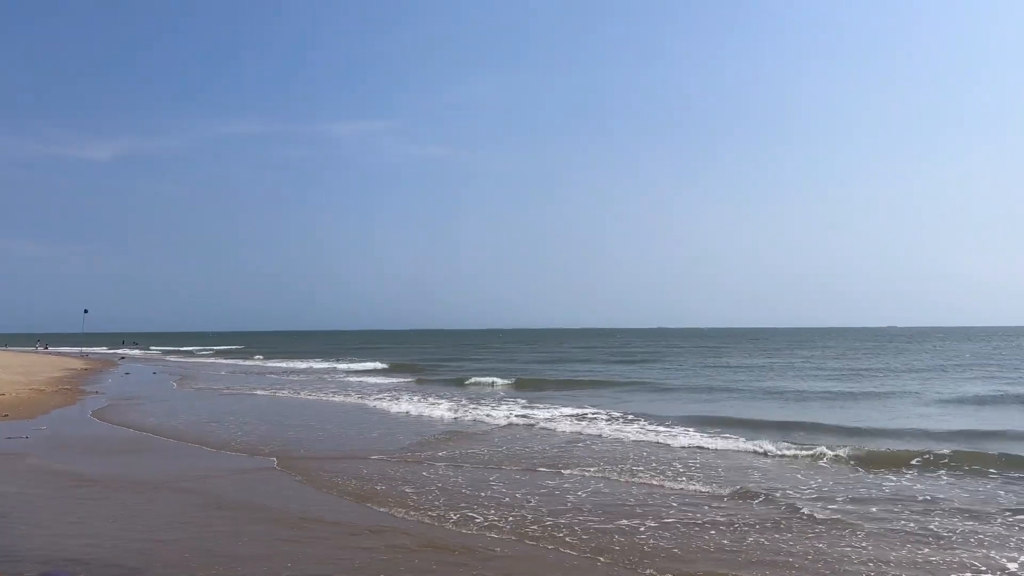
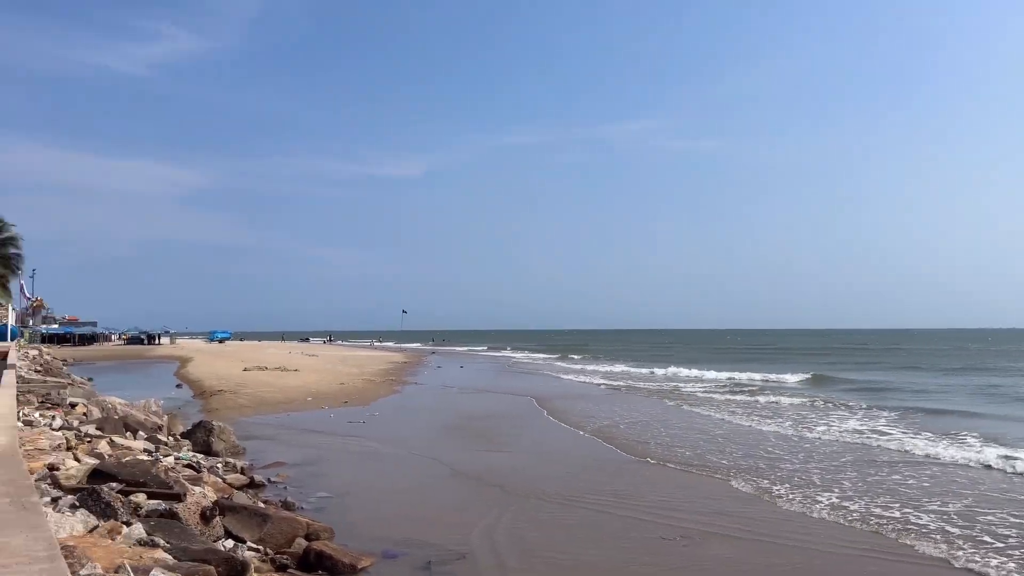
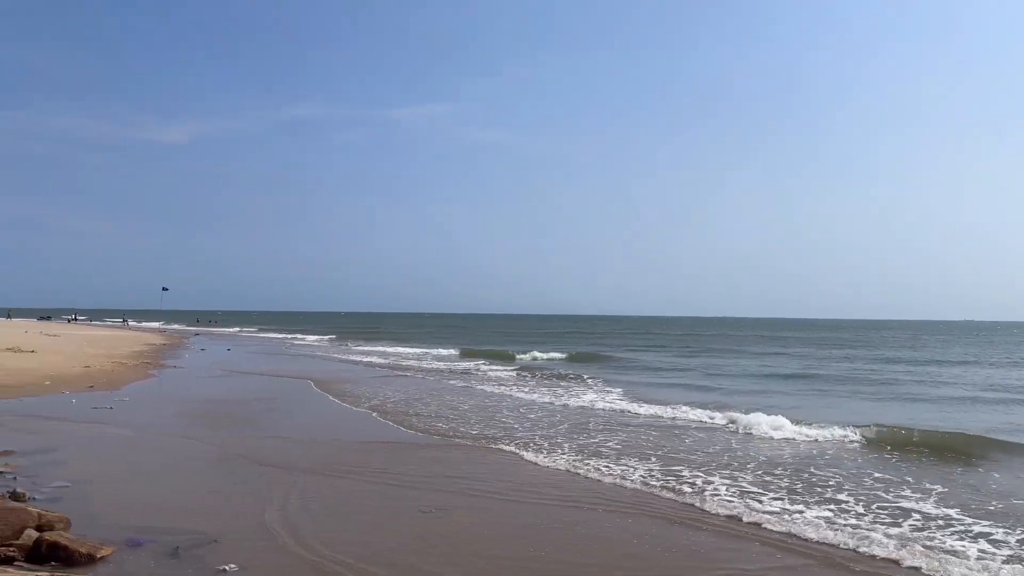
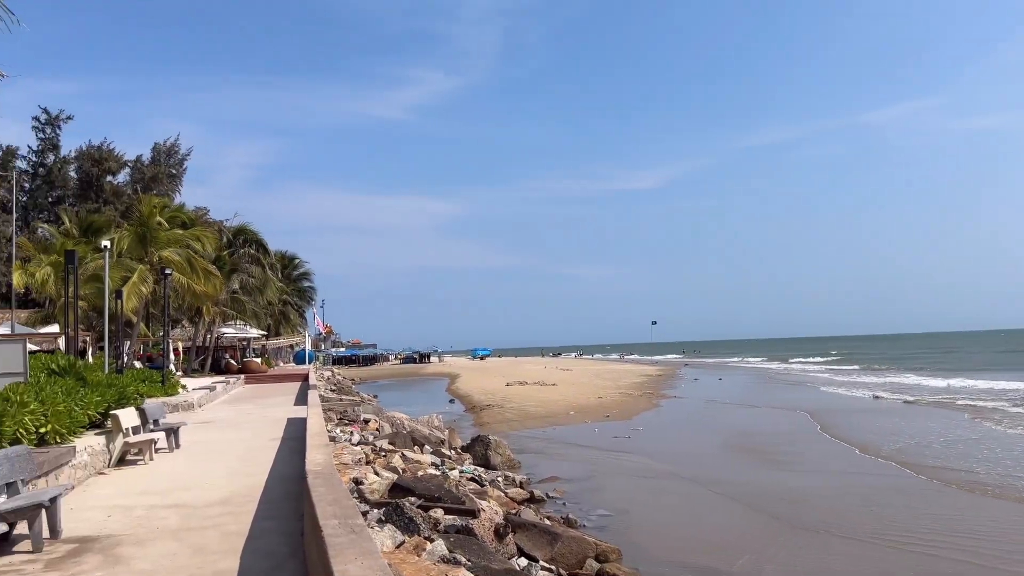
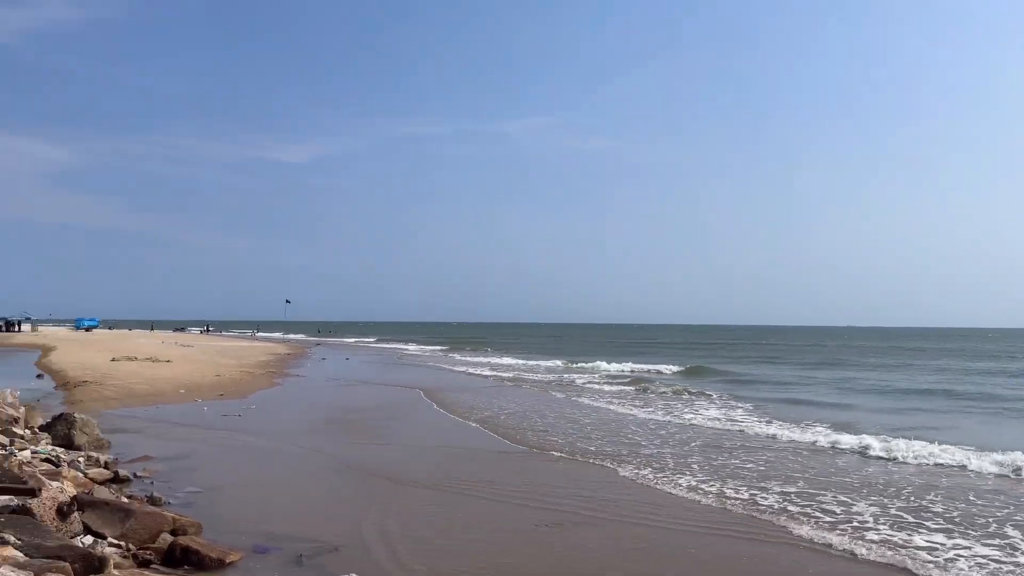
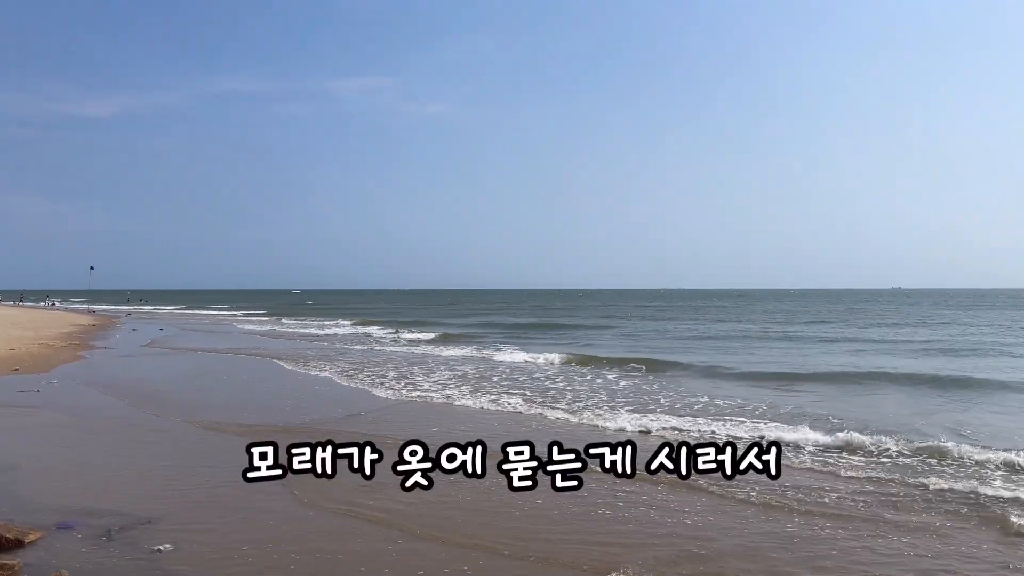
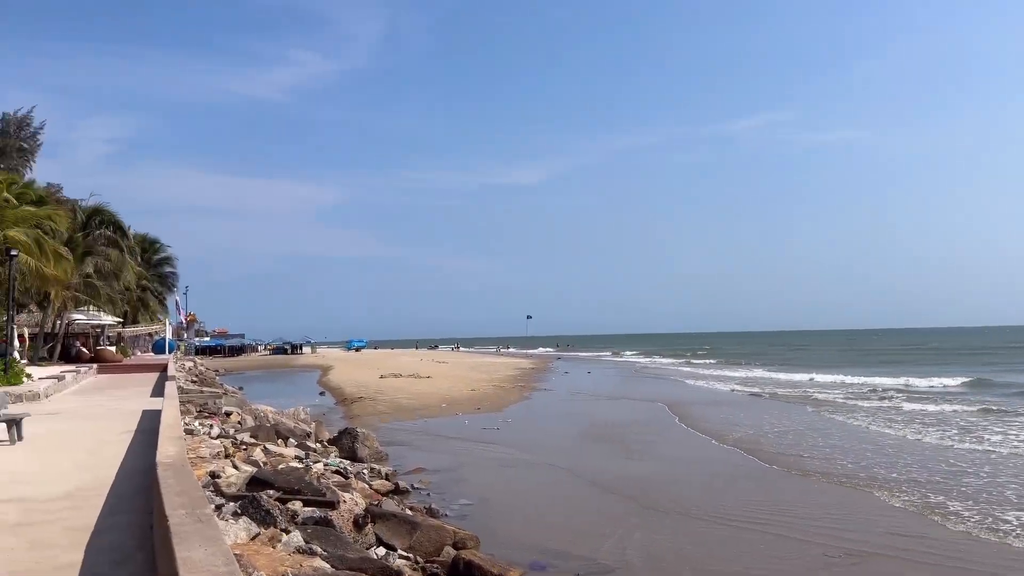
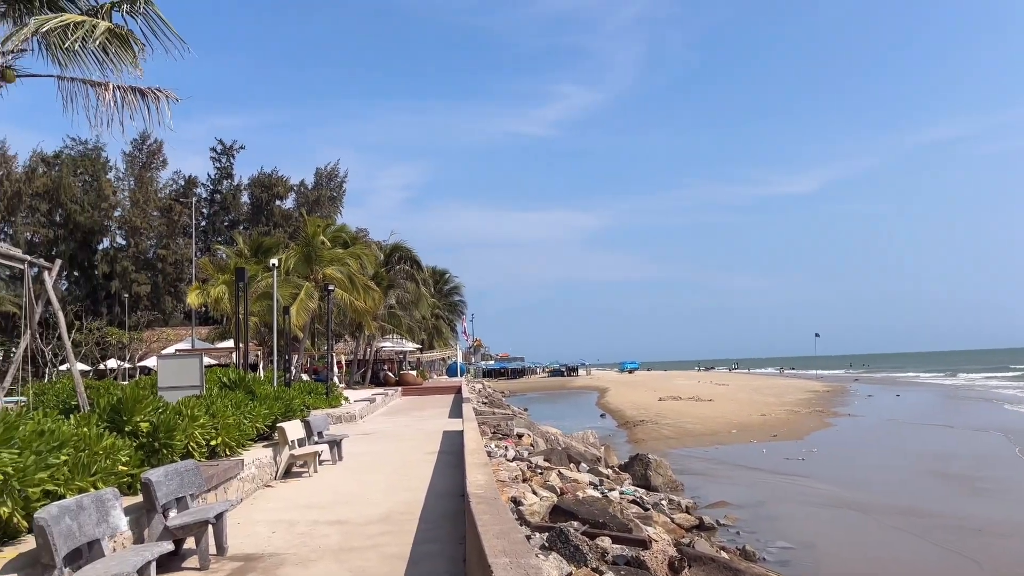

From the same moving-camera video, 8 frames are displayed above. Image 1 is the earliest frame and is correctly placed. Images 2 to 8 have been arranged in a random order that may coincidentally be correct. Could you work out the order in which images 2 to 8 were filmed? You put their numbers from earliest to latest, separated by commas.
6, 3, 5, 2, 7, 4, 8
